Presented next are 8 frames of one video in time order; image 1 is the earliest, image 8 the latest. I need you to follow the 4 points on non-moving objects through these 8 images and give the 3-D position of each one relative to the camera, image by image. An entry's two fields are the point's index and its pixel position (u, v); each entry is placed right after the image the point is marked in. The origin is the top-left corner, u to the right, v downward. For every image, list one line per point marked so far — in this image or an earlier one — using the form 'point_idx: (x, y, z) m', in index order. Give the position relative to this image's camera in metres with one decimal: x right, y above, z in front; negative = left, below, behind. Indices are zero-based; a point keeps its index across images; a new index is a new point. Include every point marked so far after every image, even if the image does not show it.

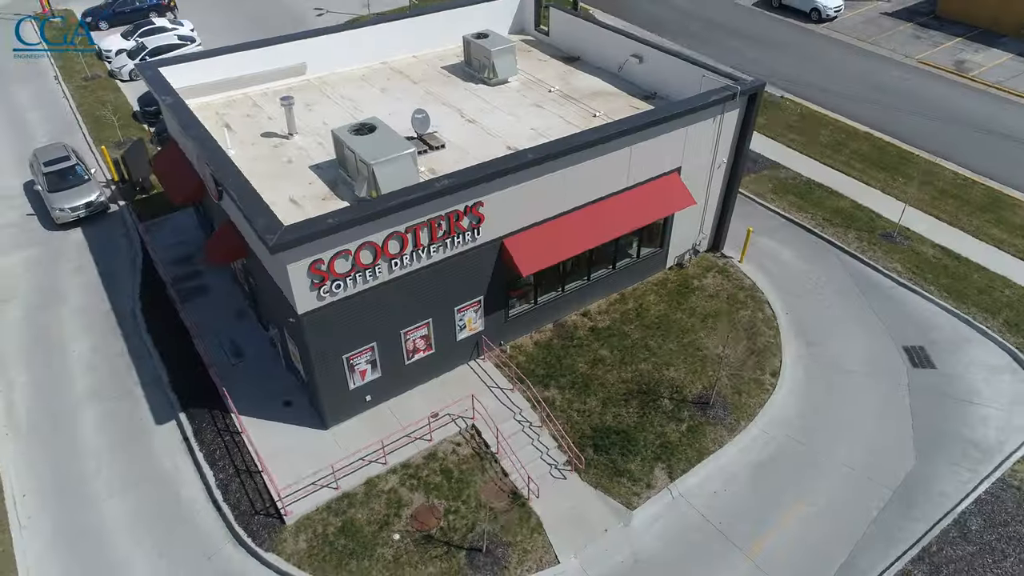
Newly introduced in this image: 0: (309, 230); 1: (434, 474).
0: (-3.6, +1.0, +12.9) m
1: (-1.6, -3.9, +15.3) m
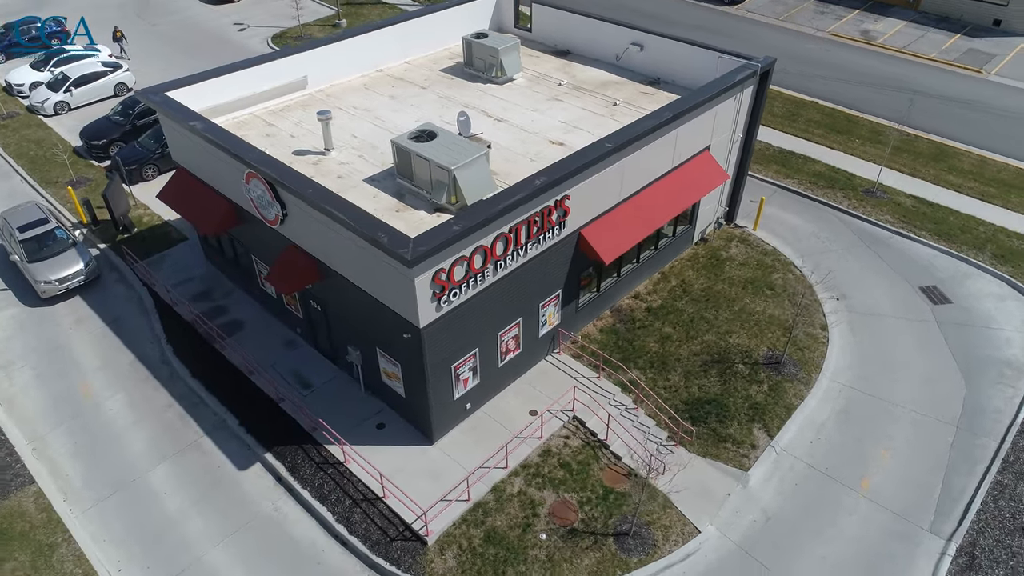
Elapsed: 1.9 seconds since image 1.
0: (-1.3, +0.9, +12.6) m
1: (+1.0, -3.8, +15.4) m
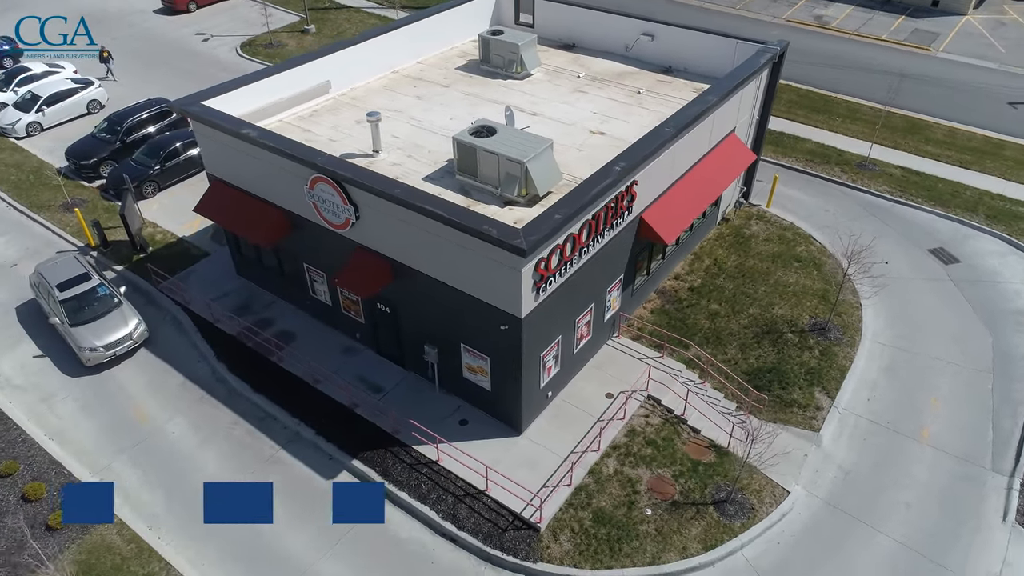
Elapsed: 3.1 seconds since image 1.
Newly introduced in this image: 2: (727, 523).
0: (+0.6, +1.1, +12.9) m
1: (+2.9, -3.5, +15.8) m
2: (+4.3, -4.7, +14.5) m
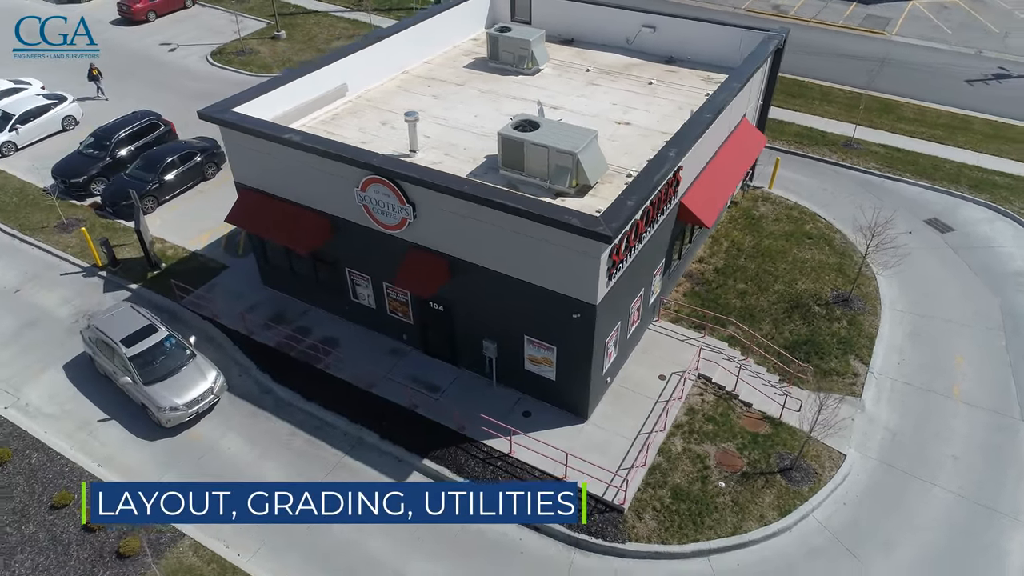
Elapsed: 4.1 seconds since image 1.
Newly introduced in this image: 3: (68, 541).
0: (+2.0, +1.3, +13.2) m
1: (+4.3, -3.0, +16.3) m
2: (+5.9, -4.2, +15.2) m
3: (-8.6, -4.9, +14.2) m
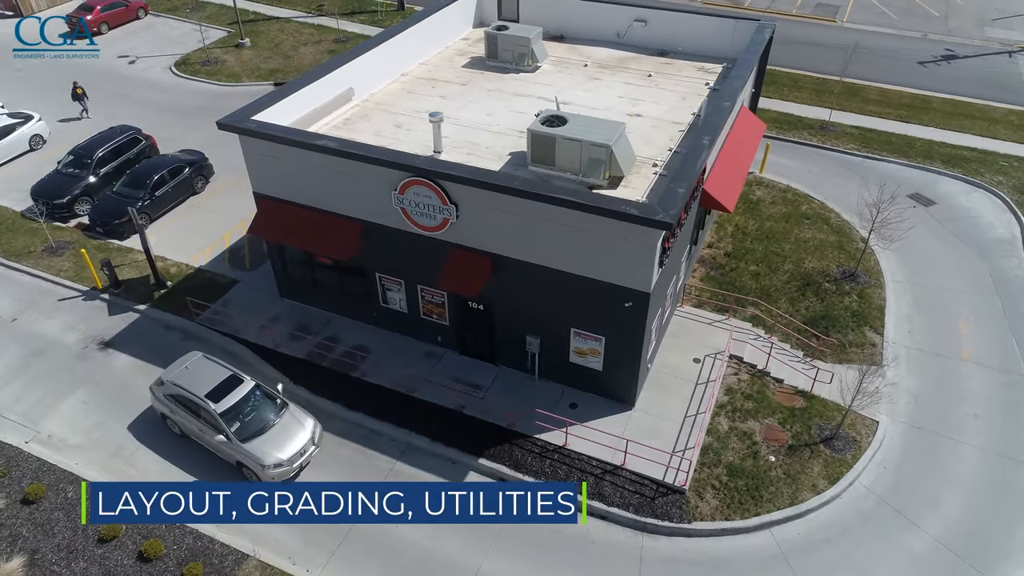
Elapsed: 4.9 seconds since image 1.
0: (+3.1, +1.6, +13.5) m
1: (+5.4, -2.6, +16.8) m
2: (+7.1, -3.7, +15.8) m
3: (-7.2, -5.3, +13.6) m
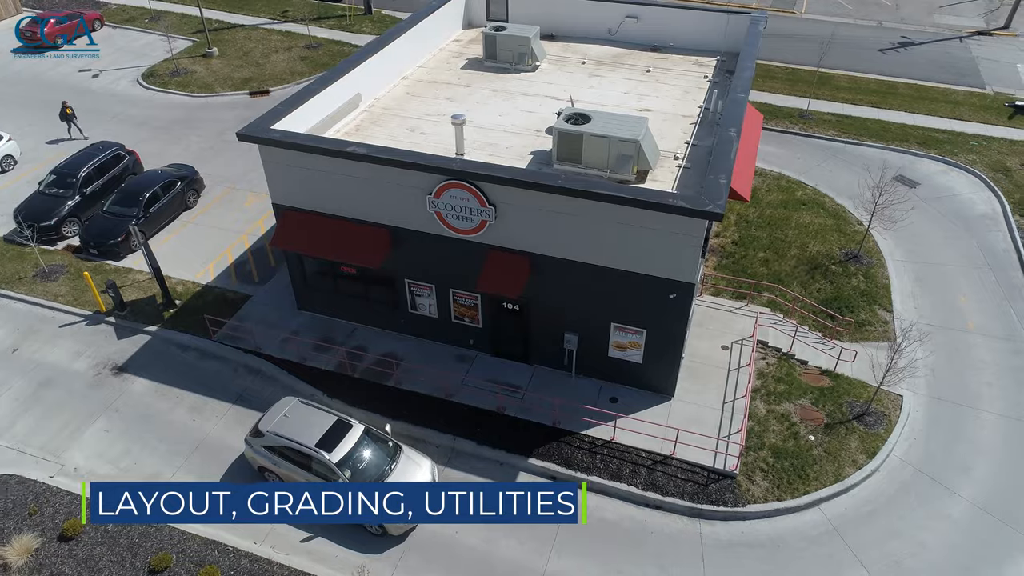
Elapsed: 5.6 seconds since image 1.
0: (+4.0, +1.8, +13.7) m
1: (+6.3, -2.3, +17.2) m
2: (+8.2, -3.2, +16.4) m
3: (-5.9, -5.7, +13.1) m
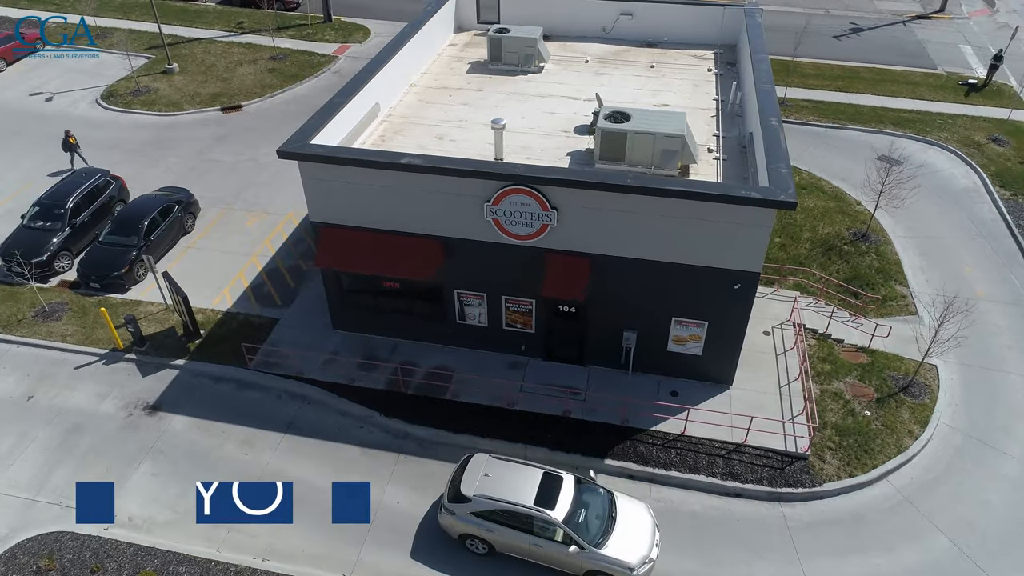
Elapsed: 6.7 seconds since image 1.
0: (+5.3, +2.1, +14.0) m
1: (+7.6, -1.9, +17.7) m
2: (+9.6, -2.7, +17.0) m
3: (-3.9, -6.1, +12.5) m
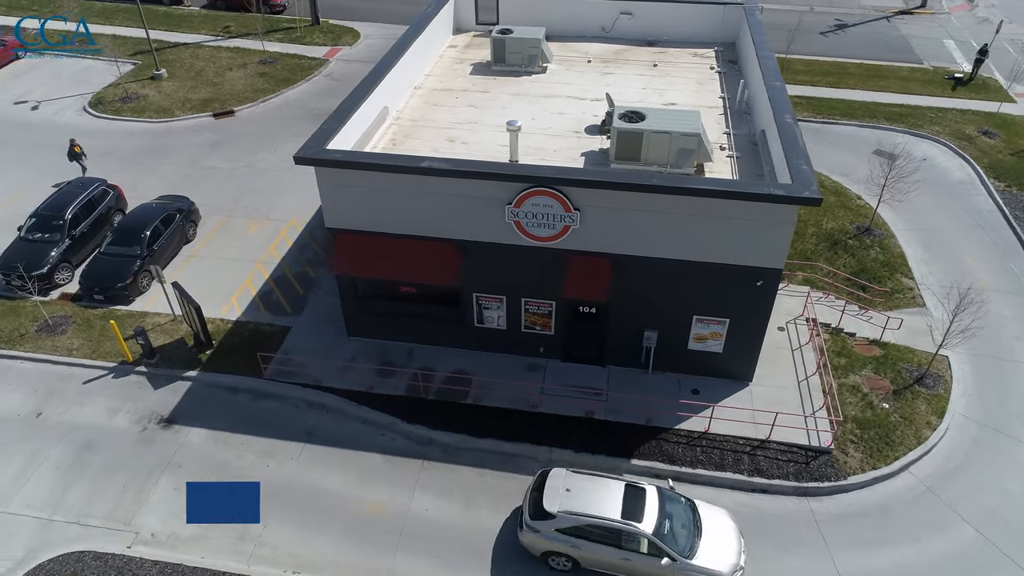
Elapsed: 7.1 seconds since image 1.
0: (+5.8, +2.2, +14.1) m
1: (+8.0, -1.7, +17.9) m
2: (+10.1, -2.5, +17.3) m
3: (-3.1, -6.3, +12.3) m
